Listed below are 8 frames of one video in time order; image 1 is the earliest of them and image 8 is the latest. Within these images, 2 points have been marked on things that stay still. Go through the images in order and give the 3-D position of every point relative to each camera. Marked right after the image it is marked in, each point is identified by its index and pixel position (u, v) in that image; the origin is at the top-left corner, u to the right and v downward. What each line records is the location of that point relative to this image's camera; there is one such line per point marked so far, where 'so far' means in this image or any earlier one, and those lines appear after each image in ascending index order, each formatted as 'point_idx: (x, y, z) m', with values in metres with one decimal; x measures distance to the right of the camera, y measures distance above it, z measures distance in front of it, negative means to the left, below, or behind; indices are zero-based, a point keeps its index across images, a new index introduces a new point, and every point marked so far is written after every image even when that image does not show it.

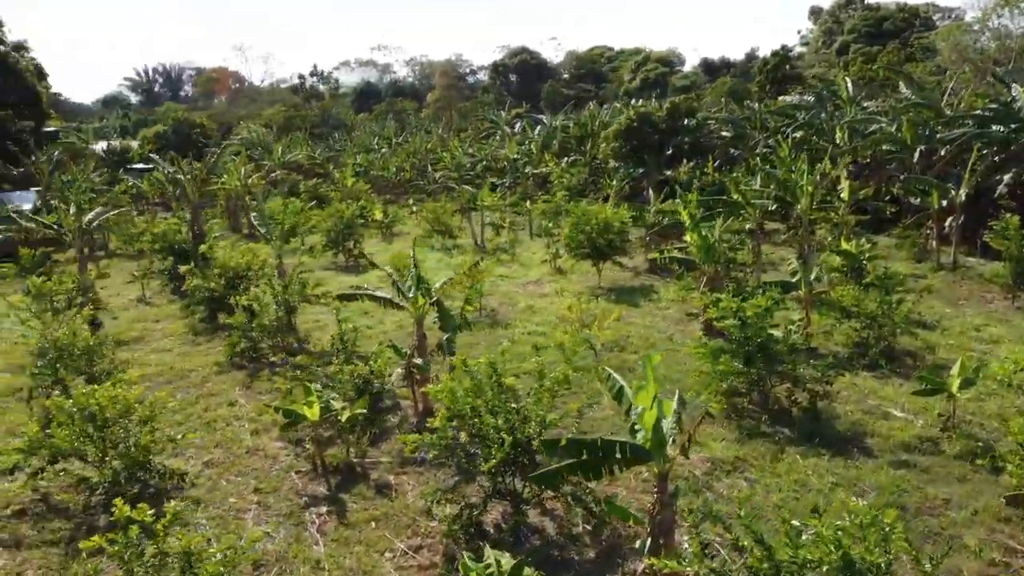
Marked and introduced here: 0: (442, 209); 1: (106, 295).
0: (-1.5, +1.7, +17.8) m
1: (-7.0, -0.1, +14.0) m
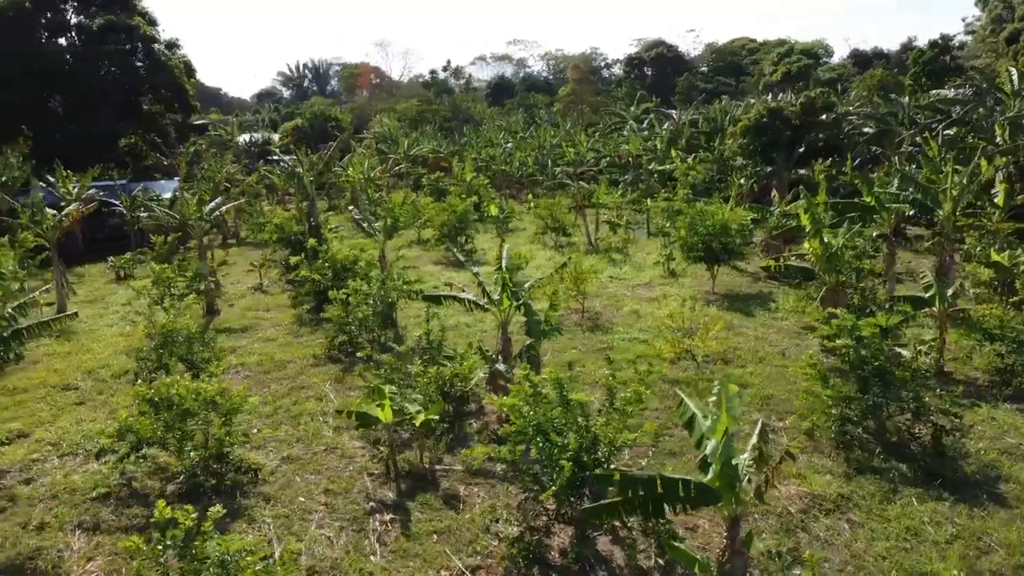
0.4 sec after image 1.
0: (+0.9, +1.8, +17.5) m
1: (-5.1, +0.1, +14.5) m
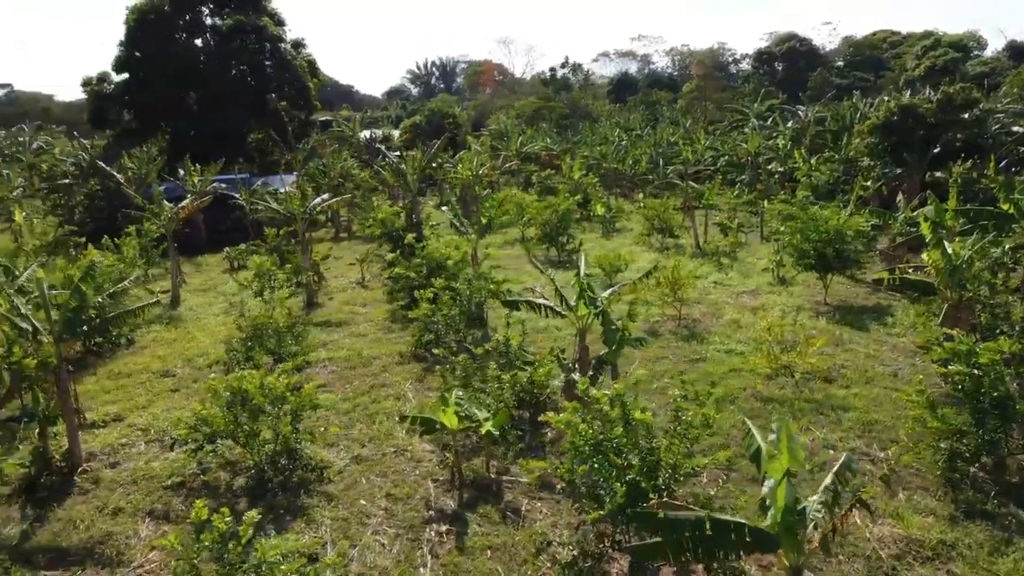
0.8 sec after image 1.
0: (+3.1, +1.7, +16.9) m
1: (-3.3, +0.2, +14.9) m
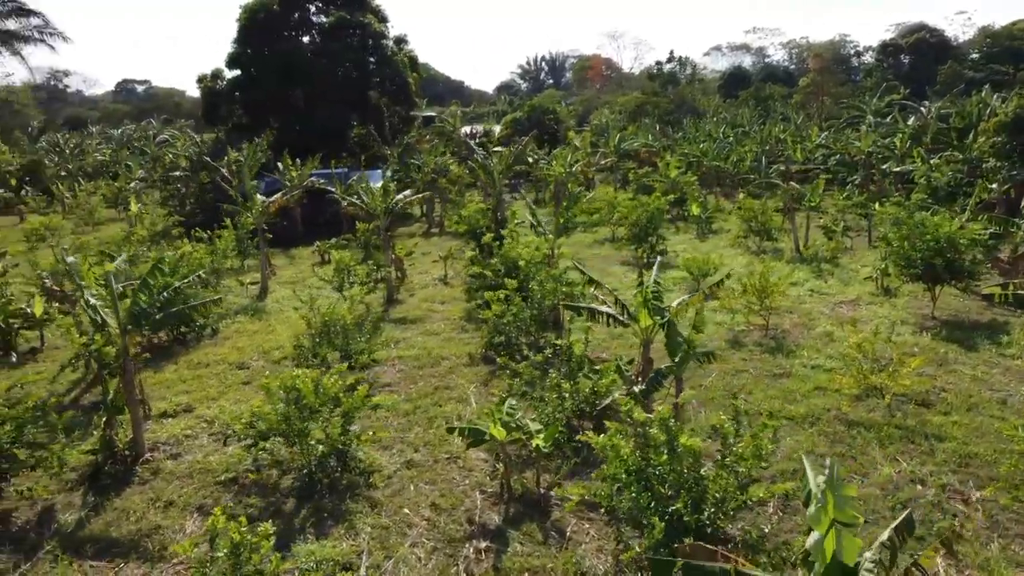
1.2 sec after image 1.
0: (+4.9, +1.6, +16.0) m
1: (-1.8, +0.3, +14.9) m
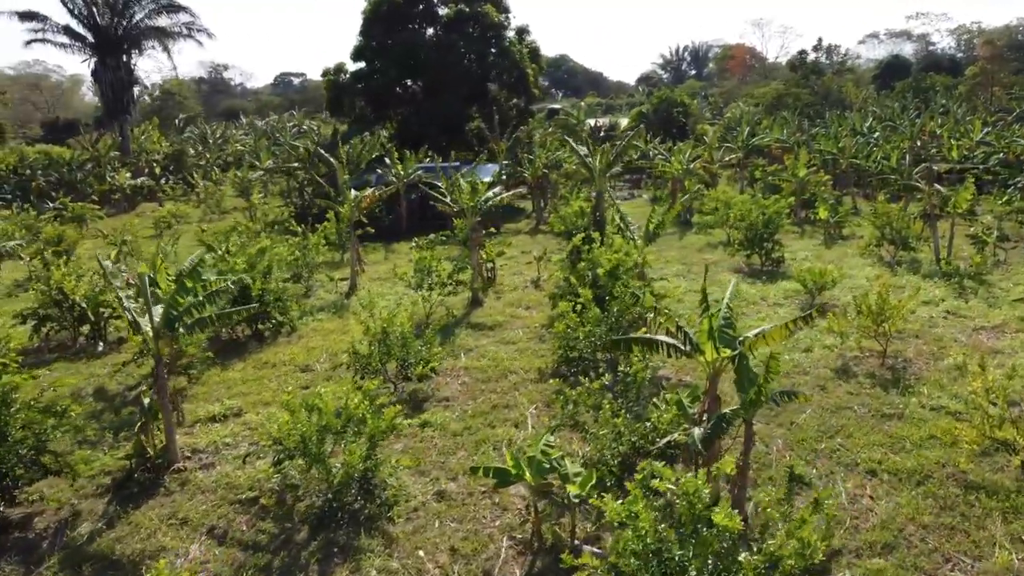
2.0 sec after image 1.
0: (+6.8, +1.3, +14.3) m
1: (-0.1, +0.3, +14.3) m
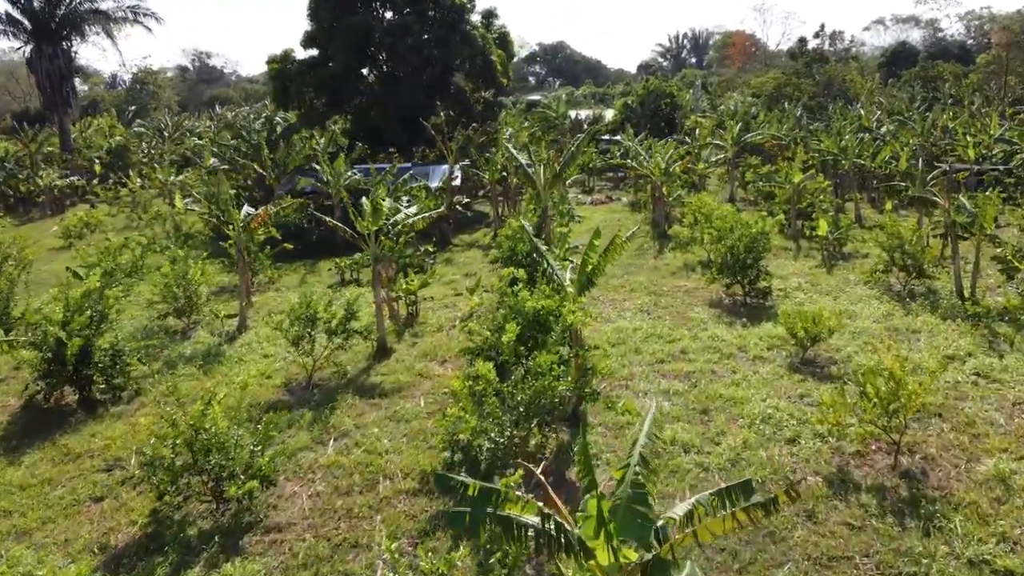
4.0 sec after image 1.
0: (+5.7, +0.8, +11.7) m
1: (-1.1, -0.3, +11.7) m
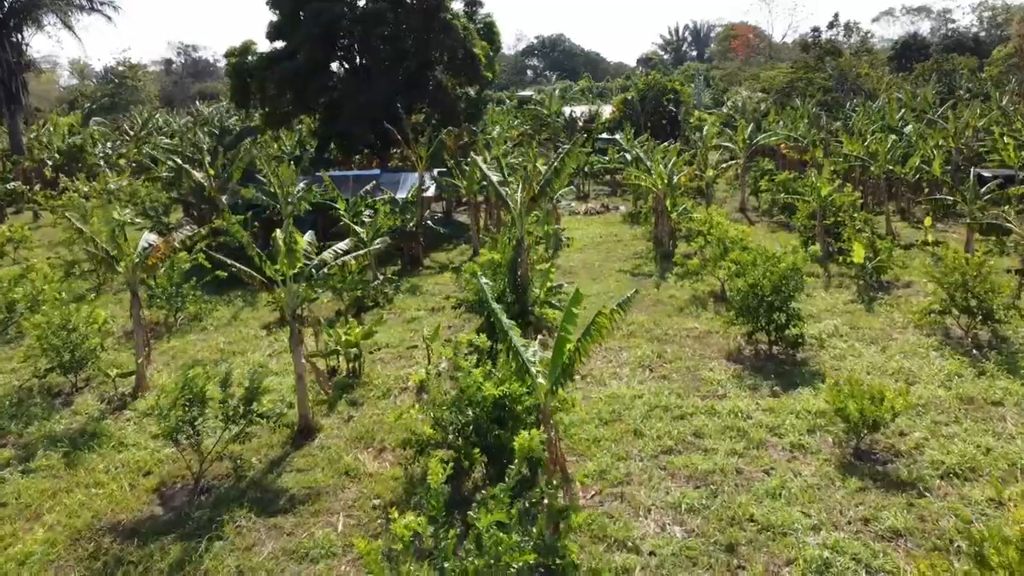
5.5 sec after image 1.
0: (+5.4, +0.2, +9.4) m
1: (-1.5, -0.8, +9.4) m
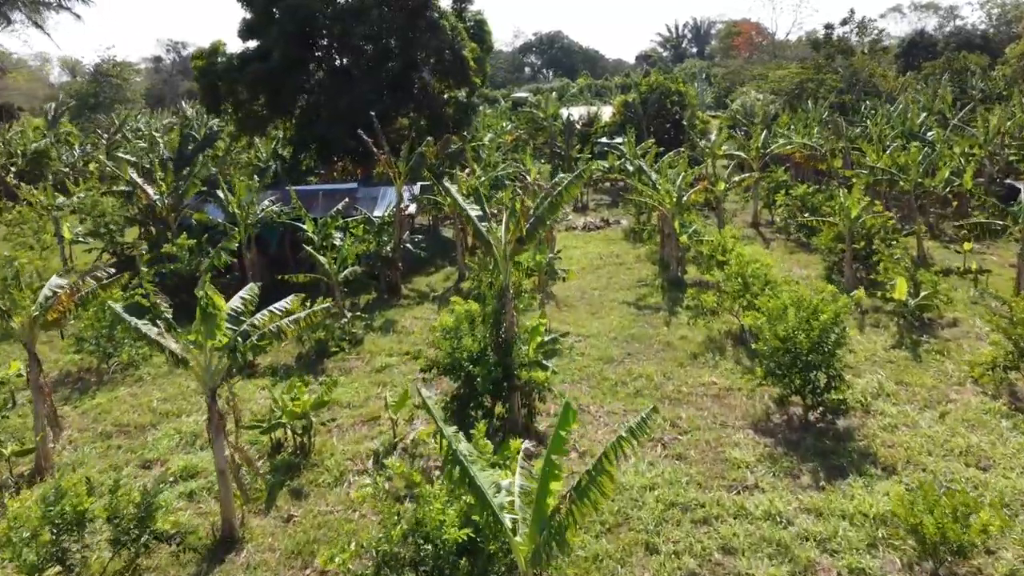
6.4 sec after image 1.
0: (+5.2, -0.3, +7.8) m
1: (-1.6, -1.3, +7.8) m
